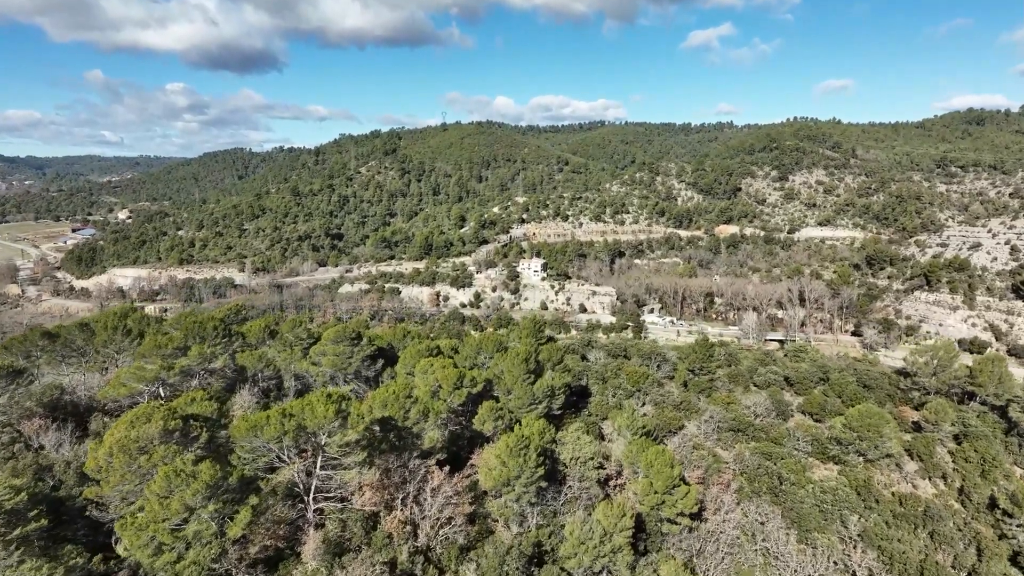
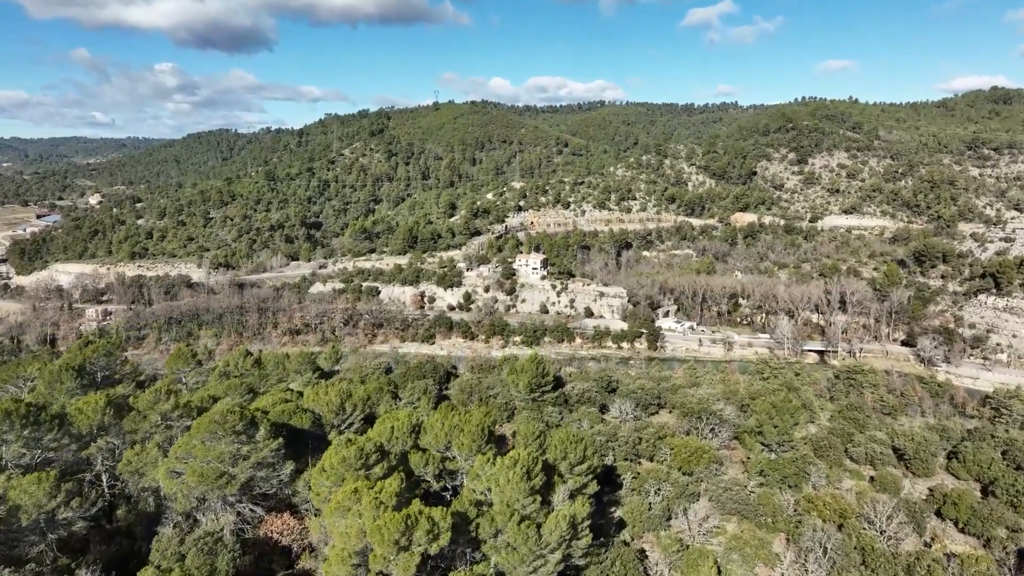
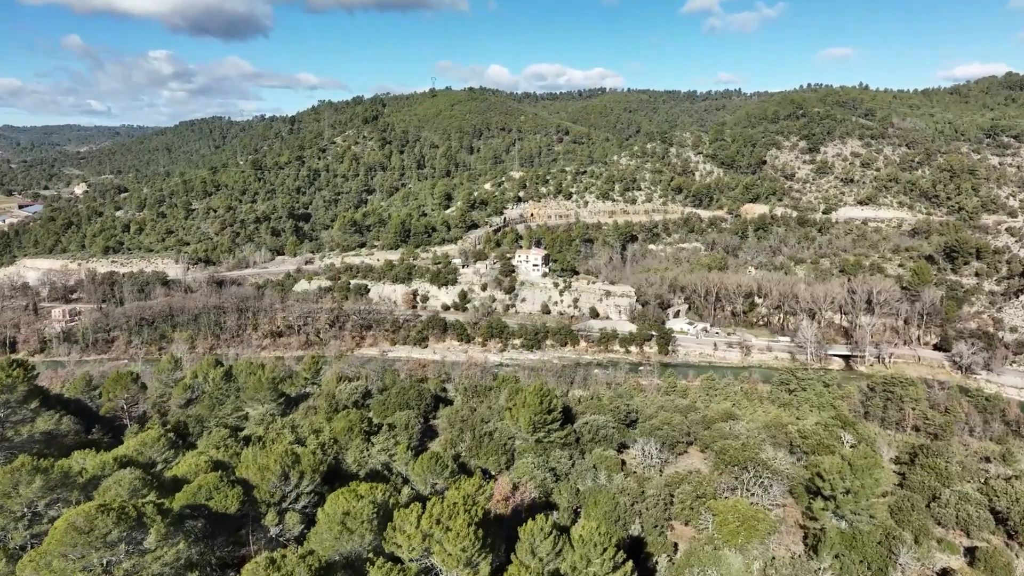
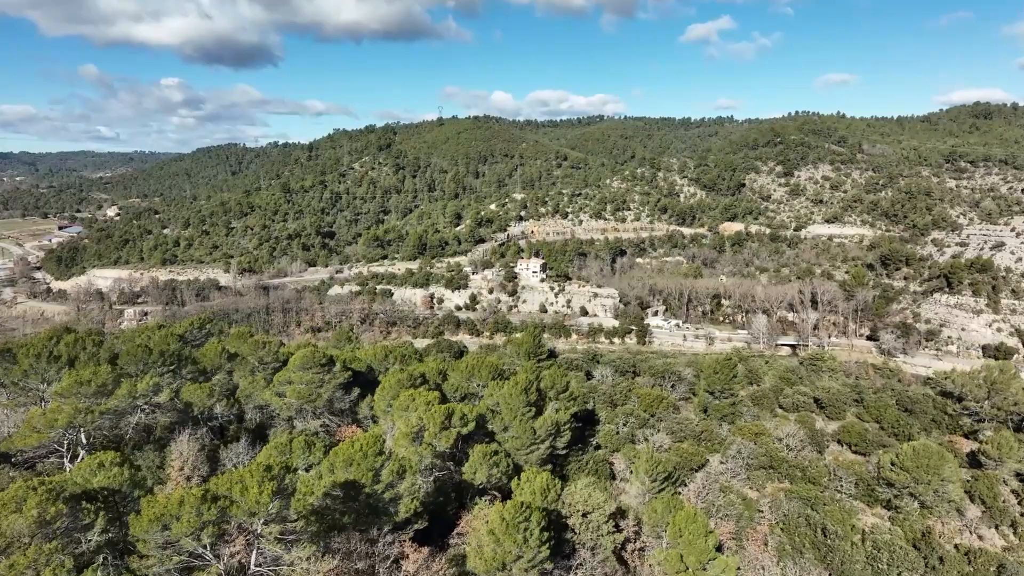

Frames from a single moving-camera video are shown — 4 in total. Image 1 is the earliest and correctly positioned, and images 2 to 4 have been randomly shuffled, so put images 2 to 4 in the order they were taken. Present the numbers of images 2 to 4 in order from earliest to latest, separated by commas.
4, 2, 3
